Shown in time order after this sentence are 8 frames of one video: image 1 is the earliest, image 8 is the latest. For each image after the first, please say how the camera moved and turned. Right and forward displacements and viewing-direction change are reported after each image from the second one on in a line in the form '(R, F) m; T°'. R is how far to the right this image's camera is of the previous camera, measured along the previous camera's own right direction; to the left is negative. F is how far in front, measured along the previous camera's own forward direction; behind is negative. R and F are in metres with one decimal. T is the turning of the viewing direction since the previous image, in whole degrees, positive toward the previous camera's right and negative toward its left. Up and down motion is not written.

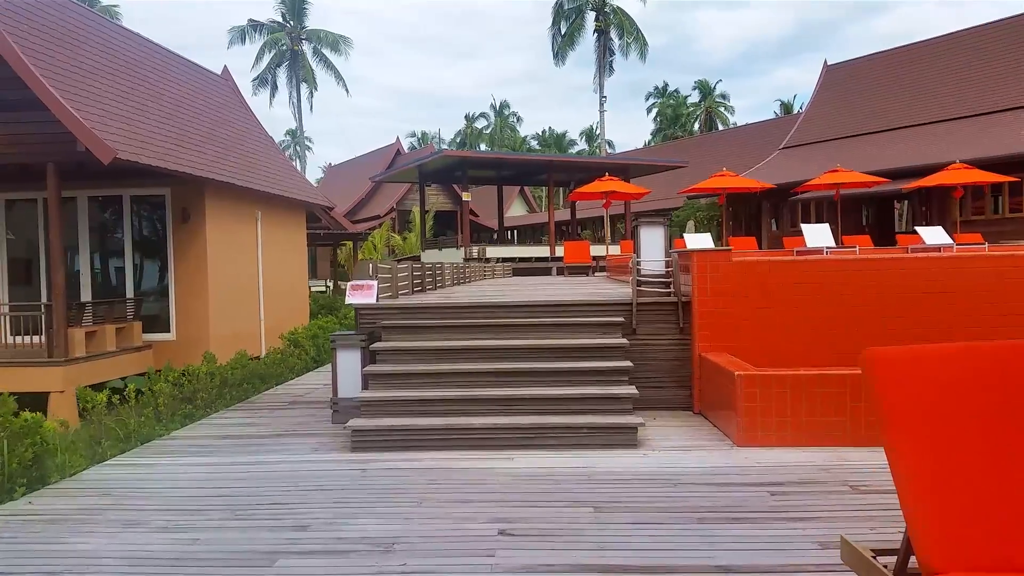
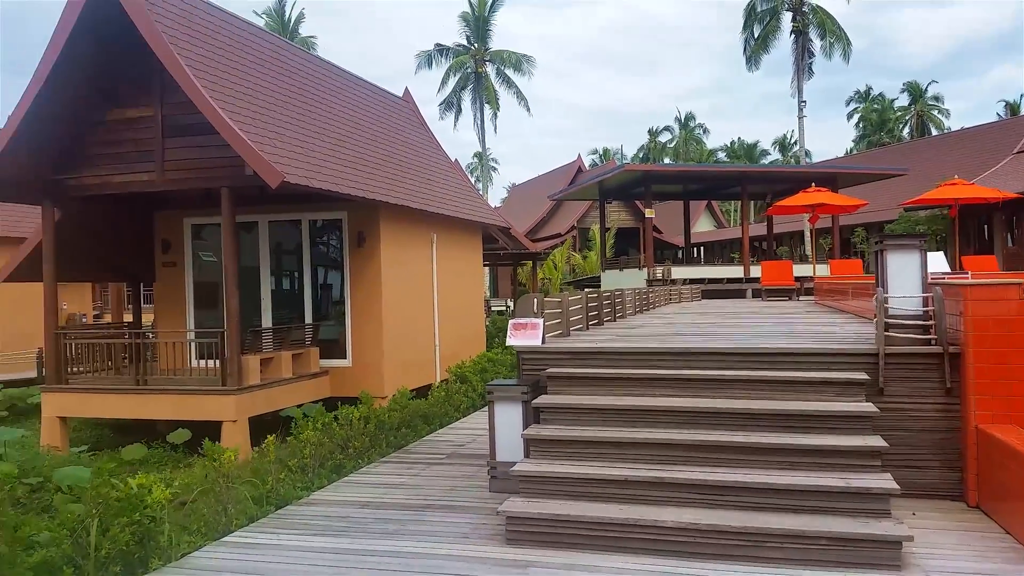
(-0.1, +1.1) m; -13°
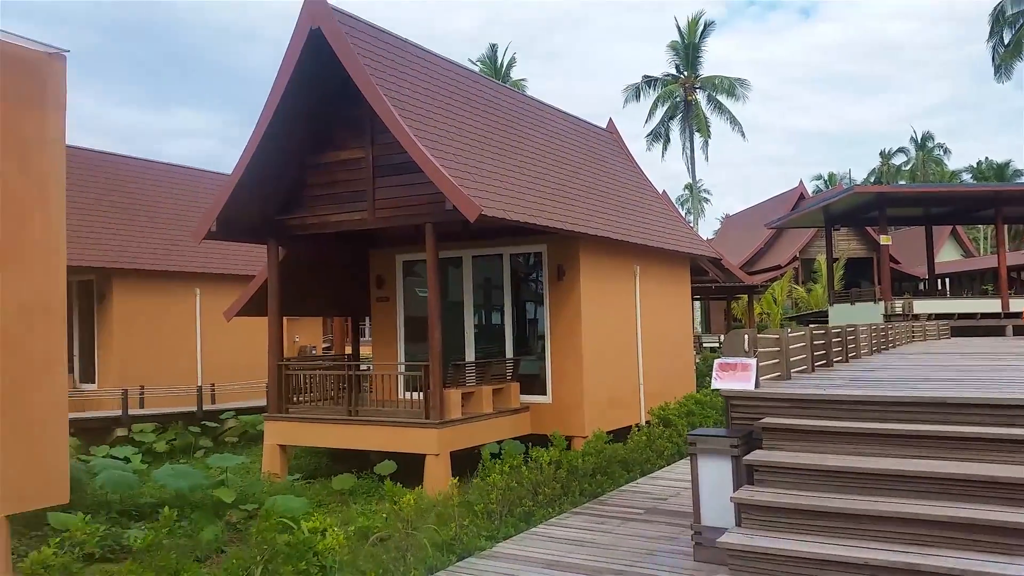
(+0.1, +0.5) m; -16°
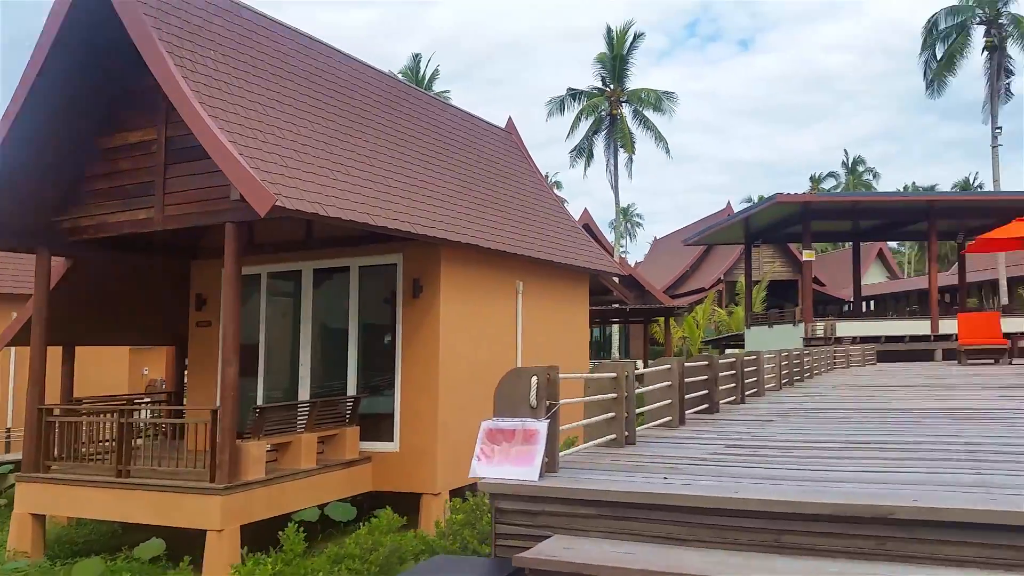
(+1.1, +2.0) m; +4°
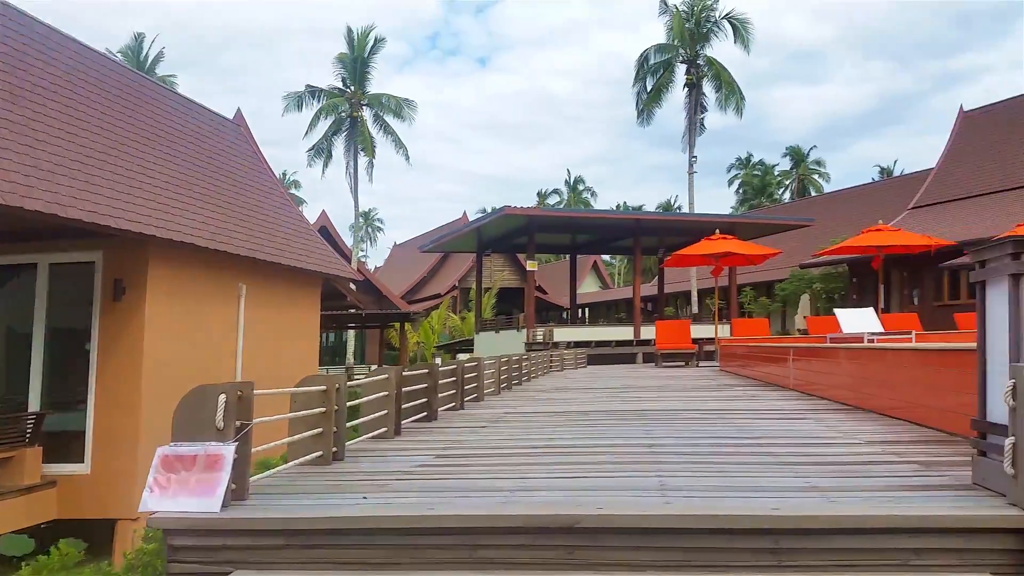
(+0.1, +0.1) m; +19°
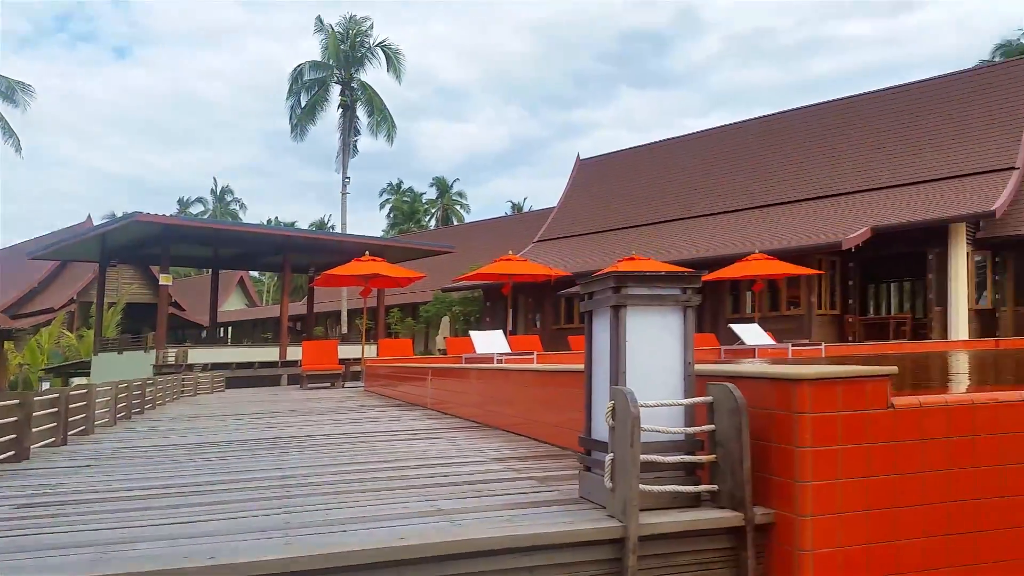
(0.0, +0.1) m; +25°
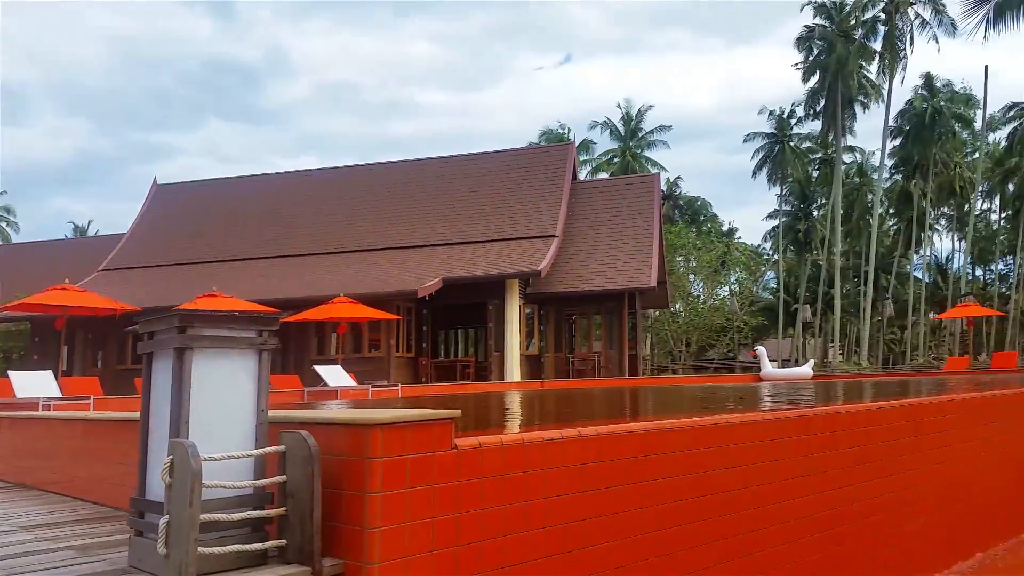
(0.0, 0.0) m; +29°
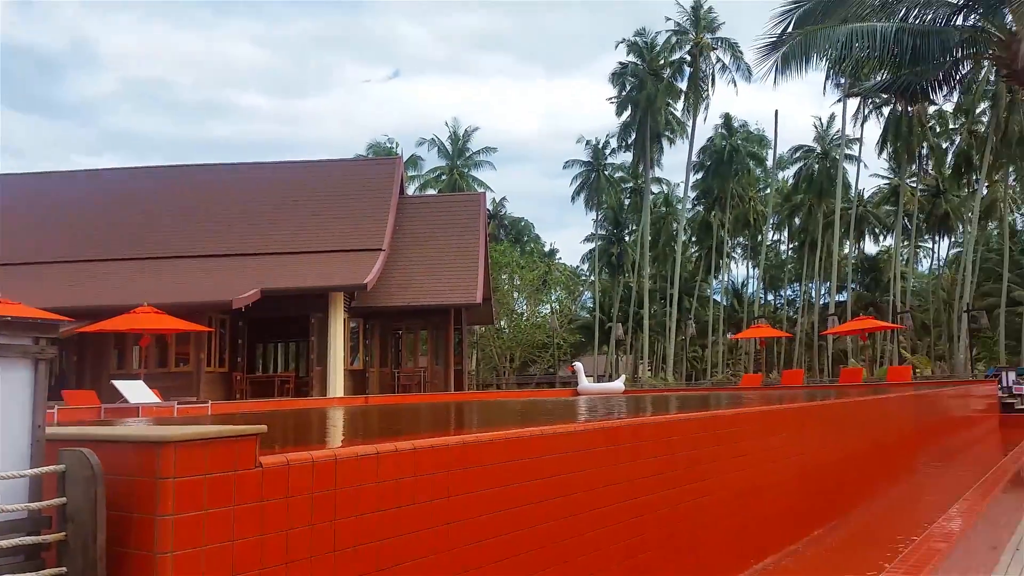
(0.0, 0.0) m; +12°
